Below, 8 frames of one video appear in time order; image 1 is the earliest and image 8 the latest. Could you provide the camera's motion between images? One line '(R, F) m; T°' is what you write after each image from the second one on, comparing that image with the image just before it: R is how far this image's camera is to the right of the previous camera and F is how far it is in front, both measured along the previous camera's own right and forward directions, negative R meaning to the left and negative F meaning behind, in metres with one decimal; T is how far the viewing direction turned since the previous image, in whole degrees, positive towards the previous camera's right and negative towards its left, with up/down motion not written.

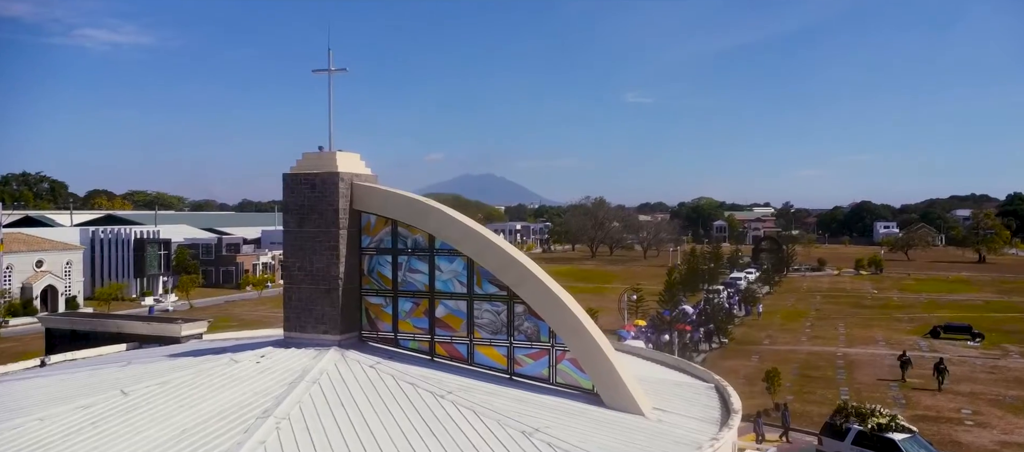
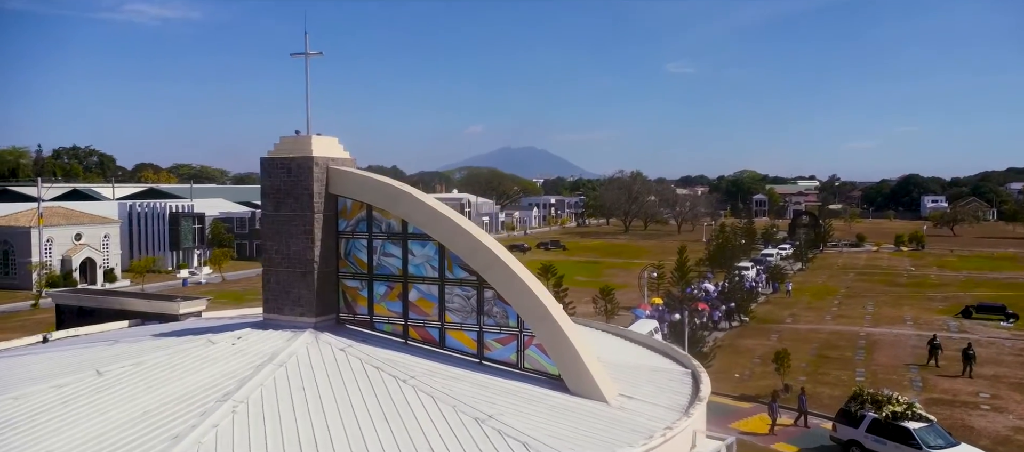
(+1.0, 0.0) m; -3°
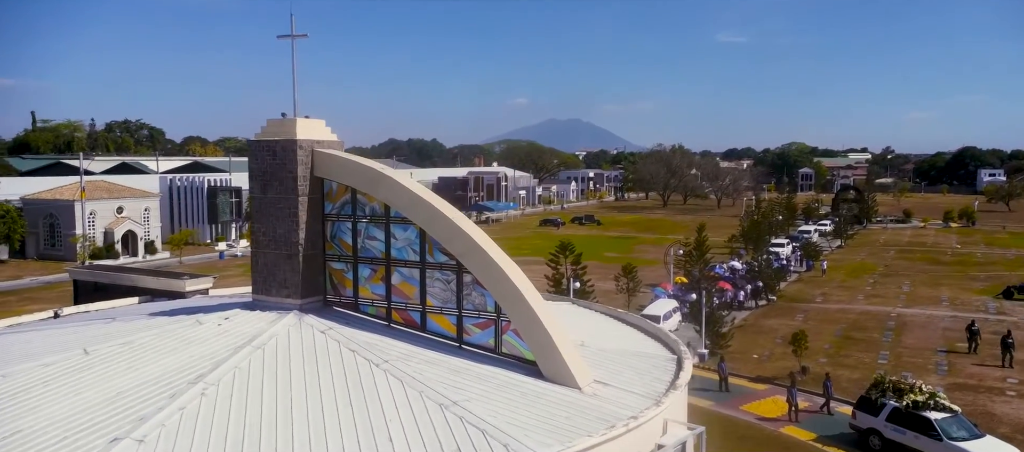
(+0.9, +0.1) m; -3°
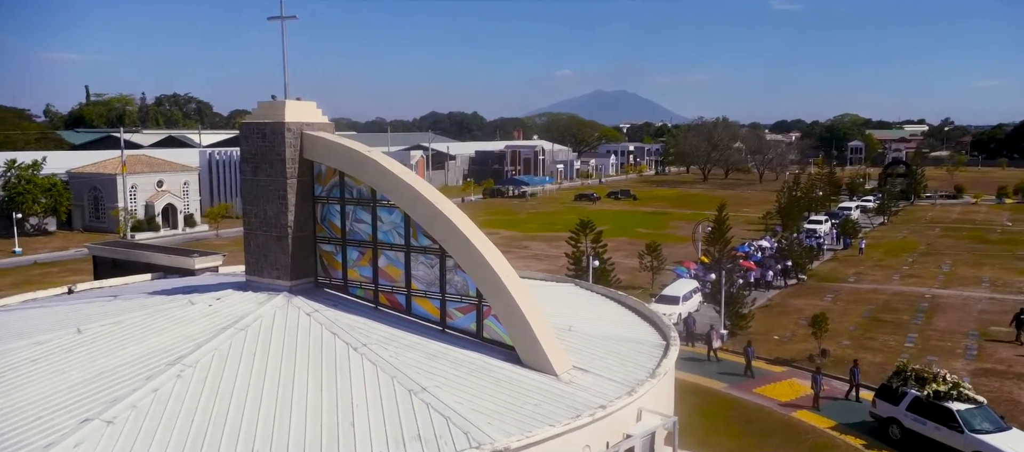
(+0.9, +0.1) m; -3°
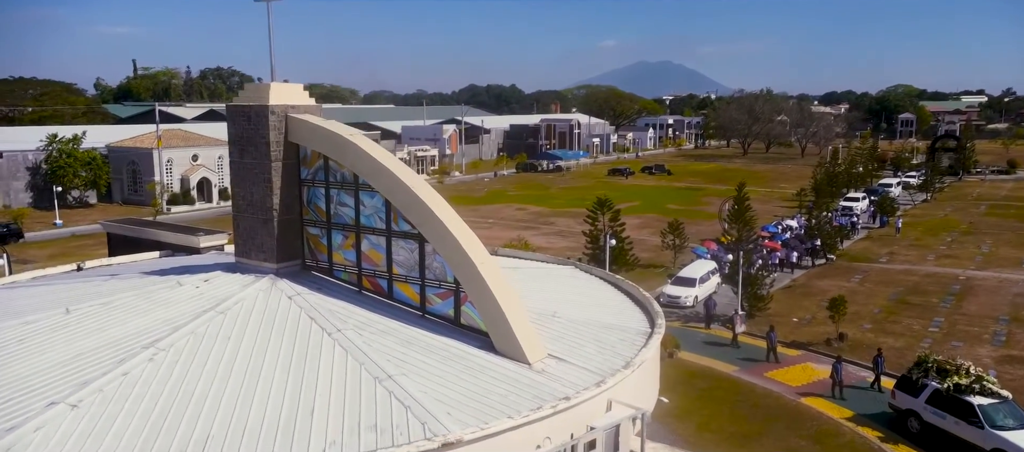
(+0.9, +0.2) m; -3°
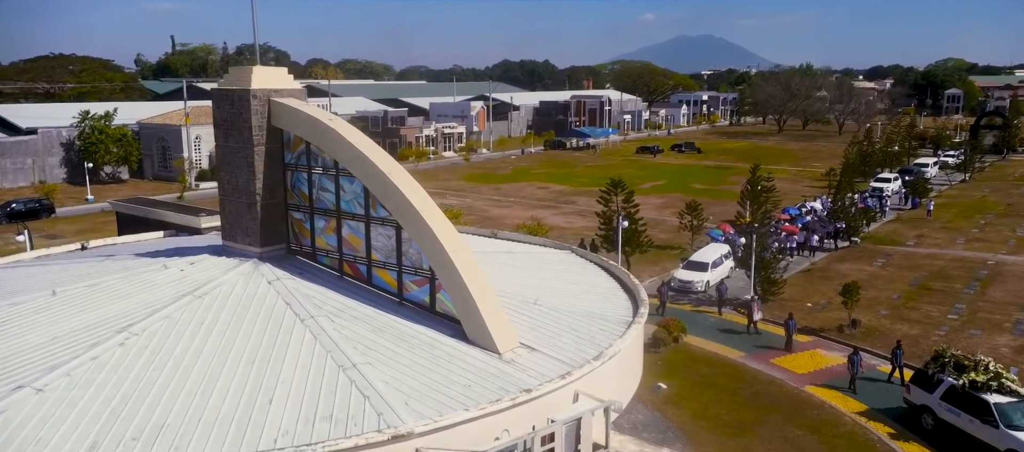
(+0.8, +0.2) m; -3°
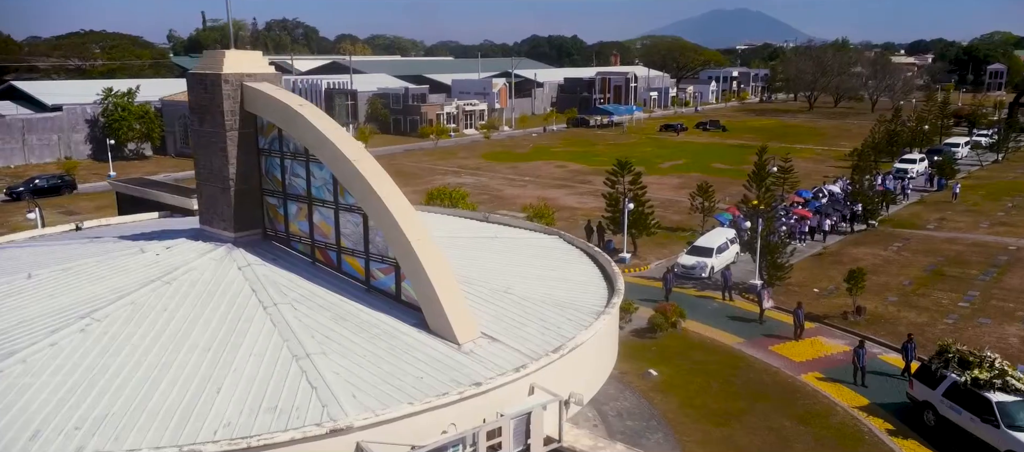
(+0.9, +0.2) m; -2°
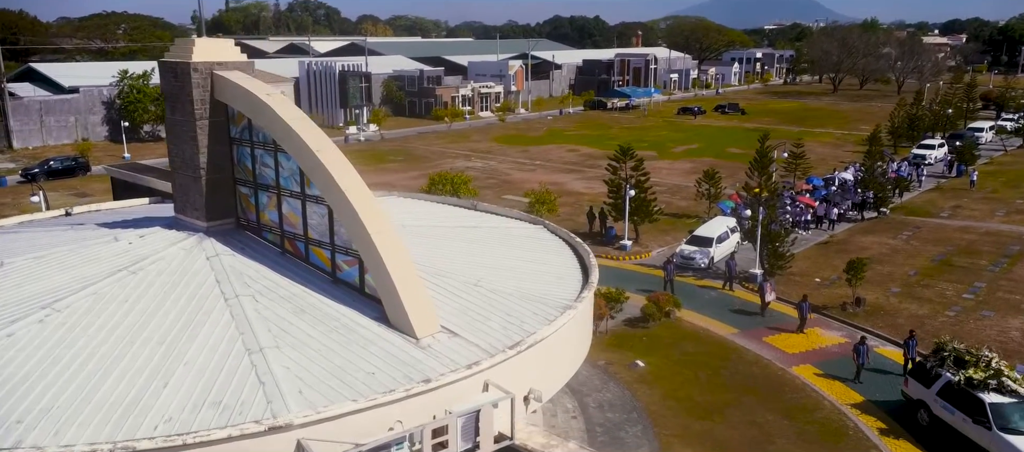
(+0.8, +0.2) m; -2°
